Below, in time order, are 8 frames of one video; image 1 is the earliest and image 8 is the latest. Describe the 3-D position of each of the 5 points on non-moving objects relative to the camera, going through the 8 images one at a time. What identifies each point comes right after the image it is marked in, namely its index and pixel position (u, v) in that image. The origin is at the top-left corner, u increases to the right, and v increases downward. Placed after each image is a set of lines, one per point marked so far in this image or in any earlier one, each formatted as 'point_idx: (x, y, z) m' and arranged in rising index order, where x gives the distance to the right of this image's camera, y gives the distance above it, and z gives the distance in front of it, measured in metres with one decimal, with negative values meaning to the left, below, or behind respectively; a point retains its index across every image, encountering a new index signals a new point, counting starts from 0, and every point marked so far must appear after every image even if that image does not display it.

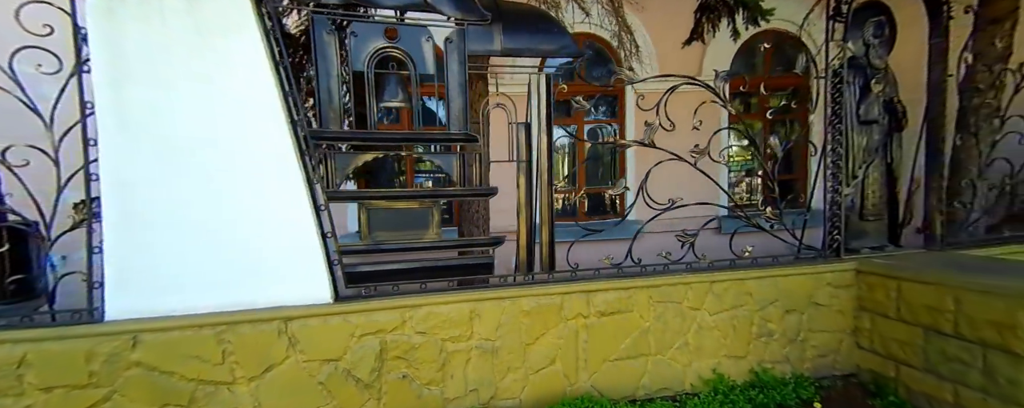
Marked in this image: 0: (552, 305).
0: (+0.2, -0.6, +2.0) m
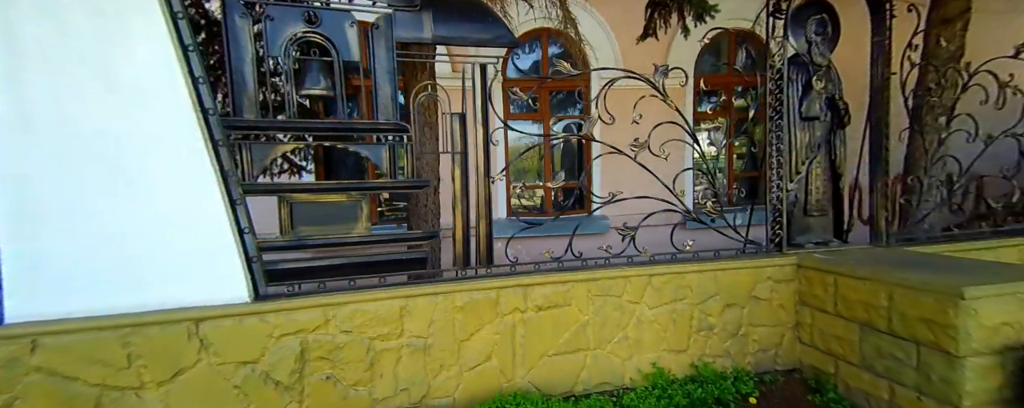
0: (-0.1, -0.5, +1.9) m
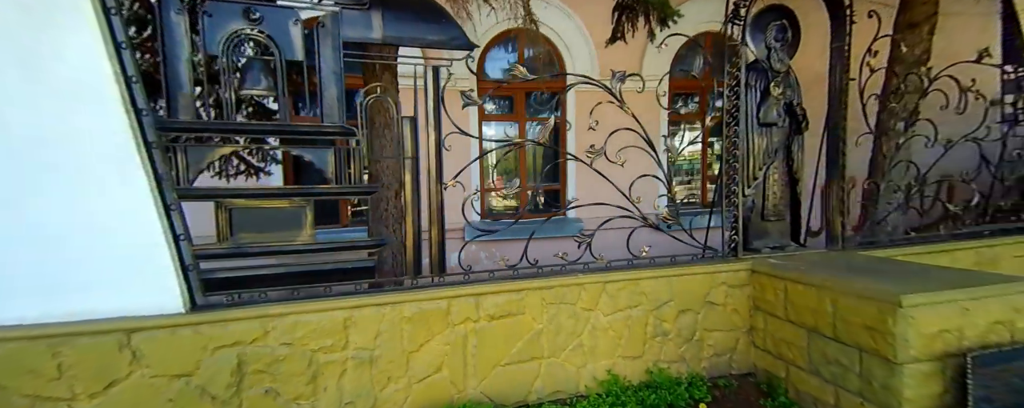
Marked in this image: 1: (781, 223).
0: (-0.4, -0.6, +1.9) m
1: (+1.9, -0.1, +2.5) m
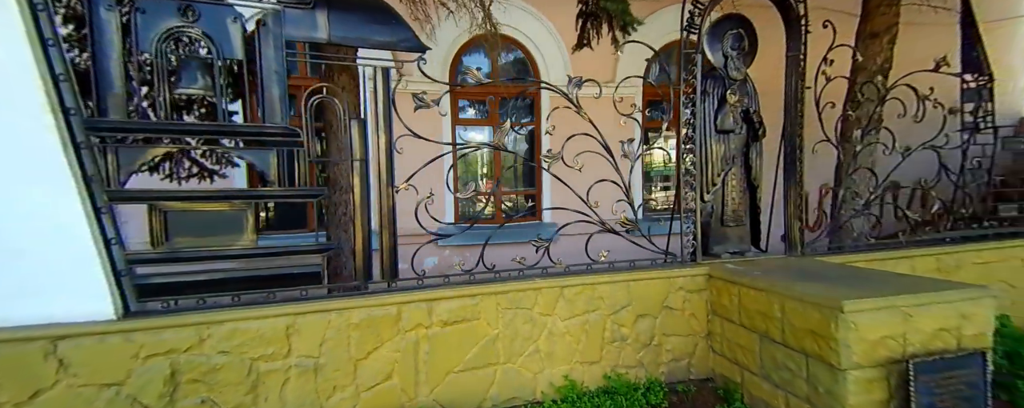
0: (-0.6, -0.6, +1.8) m
1: (+1.6, -0.2, +2.5) m
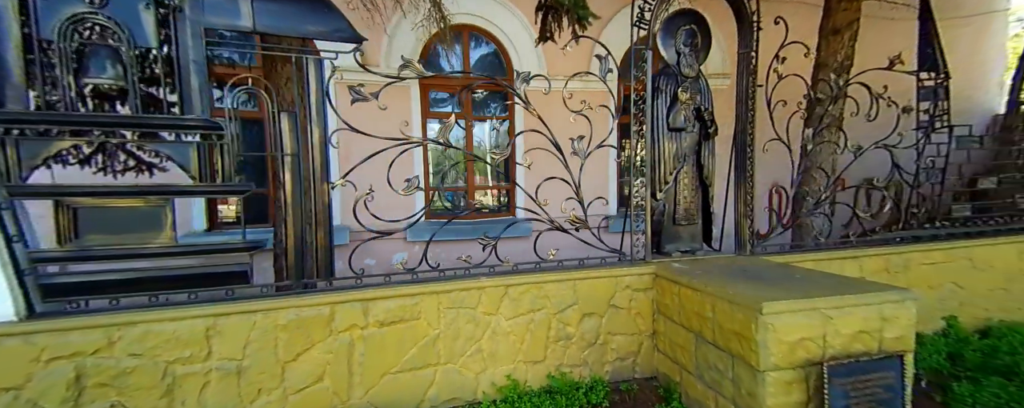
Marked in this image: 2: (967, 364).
0: (-1.0, -0.6, +1.8) m
1: (+1.3, -0.2, +2.5) m
2: (+2.9, -1.0, +2.3) m
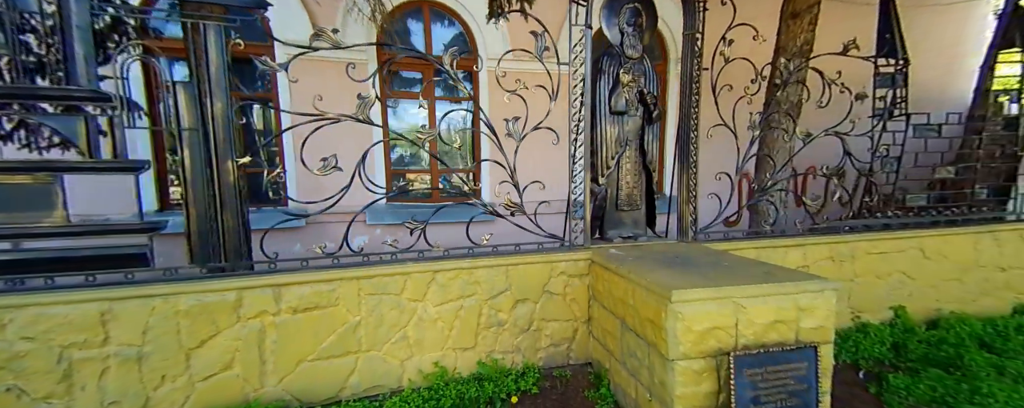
0: (-1.4, -0.5, +1.7) m
1: (+0.9, -0.1, +2.5) m
2: (+2.5, -1.0, +2.3) m
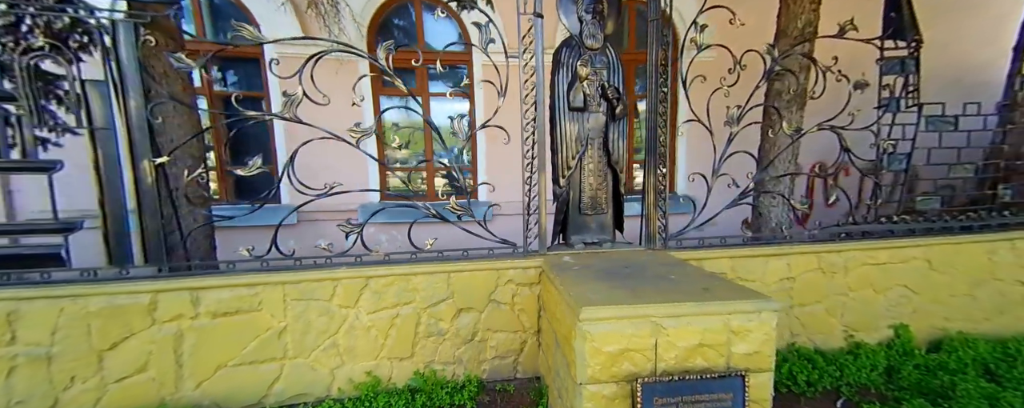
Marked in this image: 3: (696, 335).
0: (-1.7, -0.5, +1.6) m
1: (+0.6, -0.1, +2.3) m
2: (+2.2, -1.0, +2.0) m
3: (+0.7, -0.5, +1.3) m
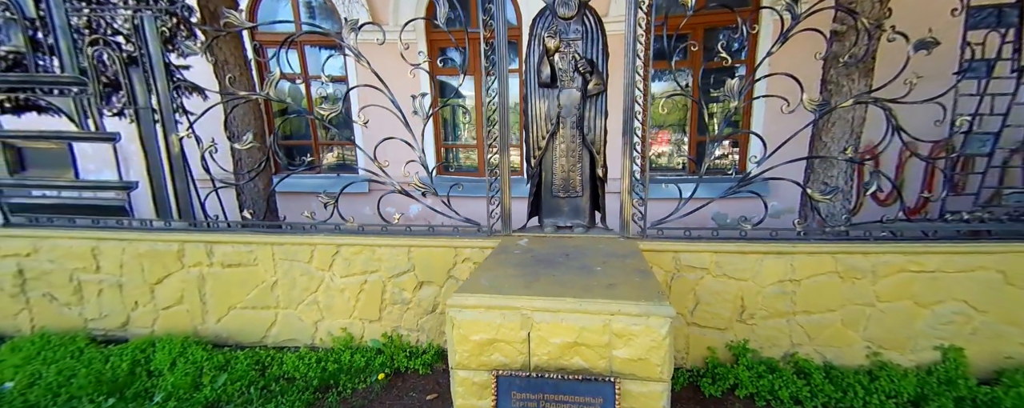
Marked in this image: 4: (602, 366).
0: (-2.0, -0.3, +2.1) m
1: (+0.4, 0.0, +2.2) m
2: (+1.9, -1.0, +1.6) m
3: (+0.2, -0.4, +1.2) m
4: (+0.3, -0.6, +1.2) m
